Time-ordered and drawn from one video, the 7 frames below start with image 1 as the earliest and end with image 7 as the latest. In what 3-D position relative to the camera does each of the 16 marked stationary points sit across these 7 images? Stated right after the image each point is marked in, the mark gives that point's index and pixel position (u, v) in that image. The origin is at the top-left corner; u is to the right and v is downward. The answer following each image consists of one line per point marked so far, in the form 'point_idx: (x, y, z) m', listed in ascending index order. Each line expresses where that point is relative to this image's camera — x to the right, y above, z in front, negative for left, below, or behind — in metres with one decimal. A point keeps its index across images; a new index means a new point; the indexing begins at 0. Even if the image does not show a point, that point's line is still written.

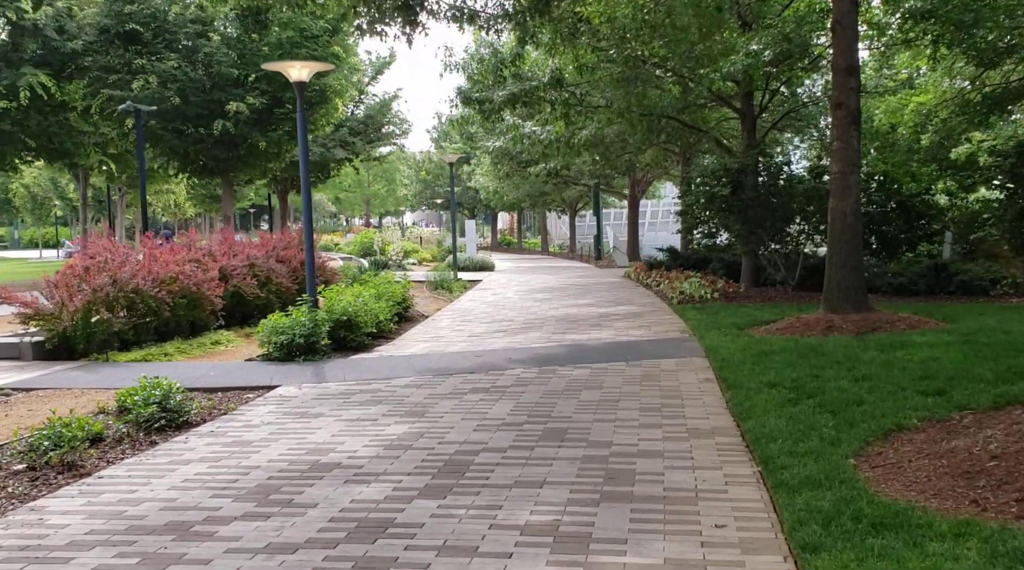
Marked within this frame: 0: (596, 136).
0: (+1.8, +3.2, +19.9) m
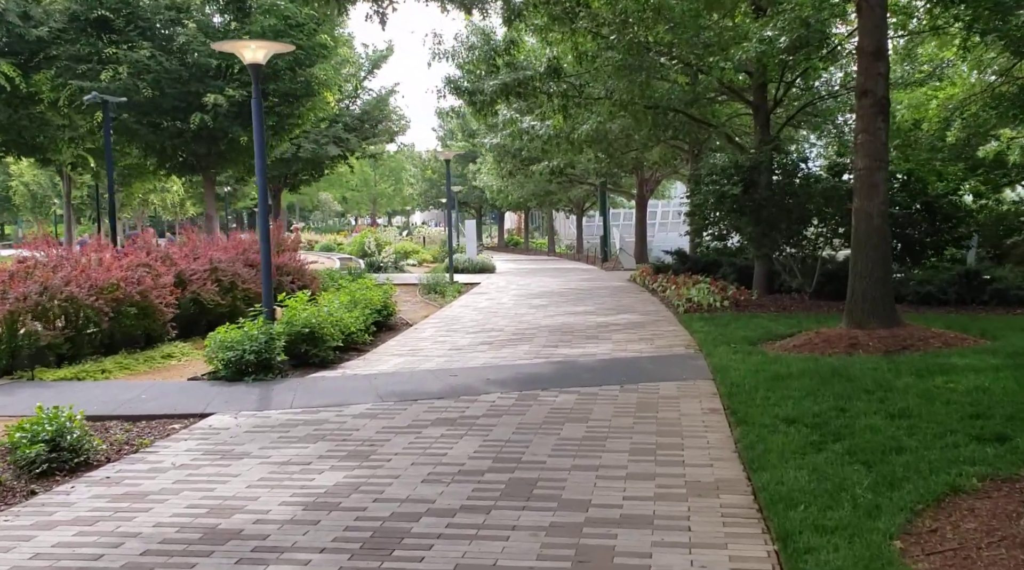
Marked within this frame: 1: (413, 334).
0: (+1.7, +3.1, +18.6) m
1: (-1.5, -0.7, +13.8) m
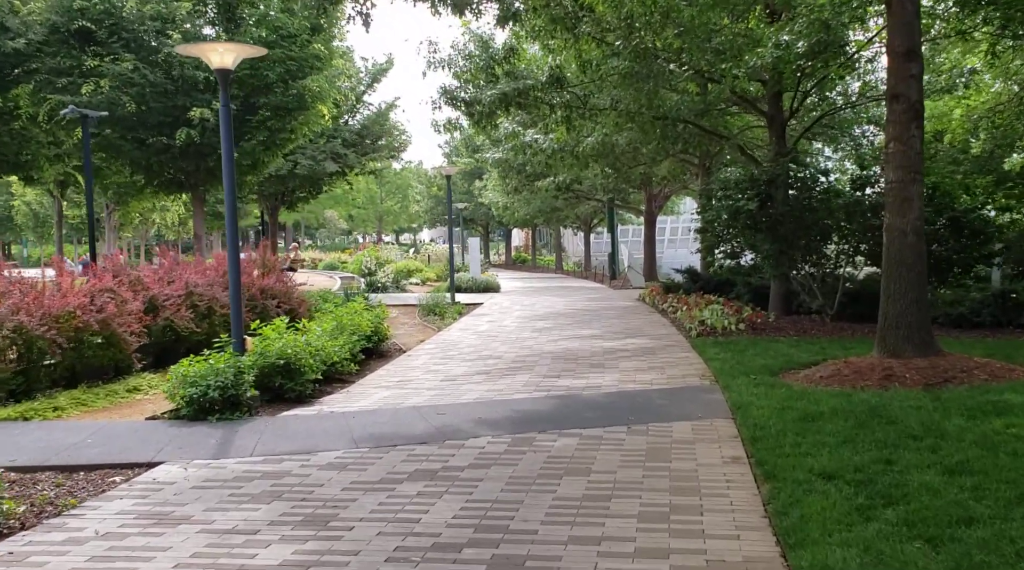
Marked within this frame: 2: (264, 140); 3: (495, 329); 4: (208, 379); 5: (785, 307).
0: (+1.7, +2.7, +17.7) m
1: (-1.5, -1.0, +12.8) m
2: (-5.1, +3.0, +19.1) m
3: (-0.3, -0.8, +16.9) m
4: (-2.8, -0.9, +8.6) m
5: (+4.6, -0.4, +16.0) m
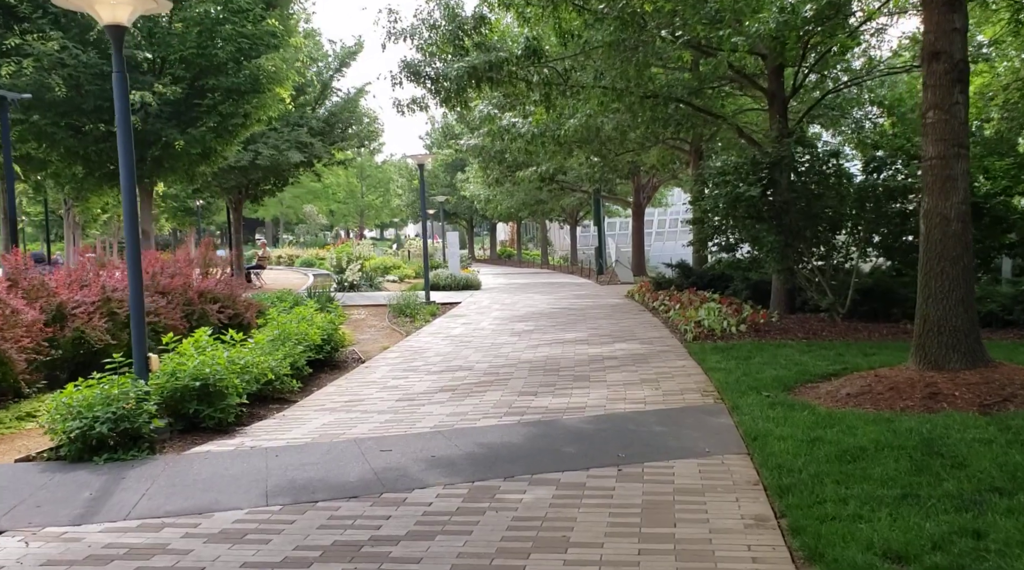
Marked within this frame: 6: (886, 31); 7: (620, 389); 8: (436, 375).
0: (+1.3, +2.7, +16.1) m
1: (-1.8, -1.1, +11.2) m
2: (-5.5, +2.9, +17.4) m
3: (-0.7, -0.8, +15.3) m
4: (-3.1, -0.9, +6.9) m
5: (+4.3, -0.3, +14.4) m
6: (+6.7, +4.5, +16.8) m
7: (+1.1, -1.0, +9.2) m
8: (-0.9, -1.0, +10.6) m
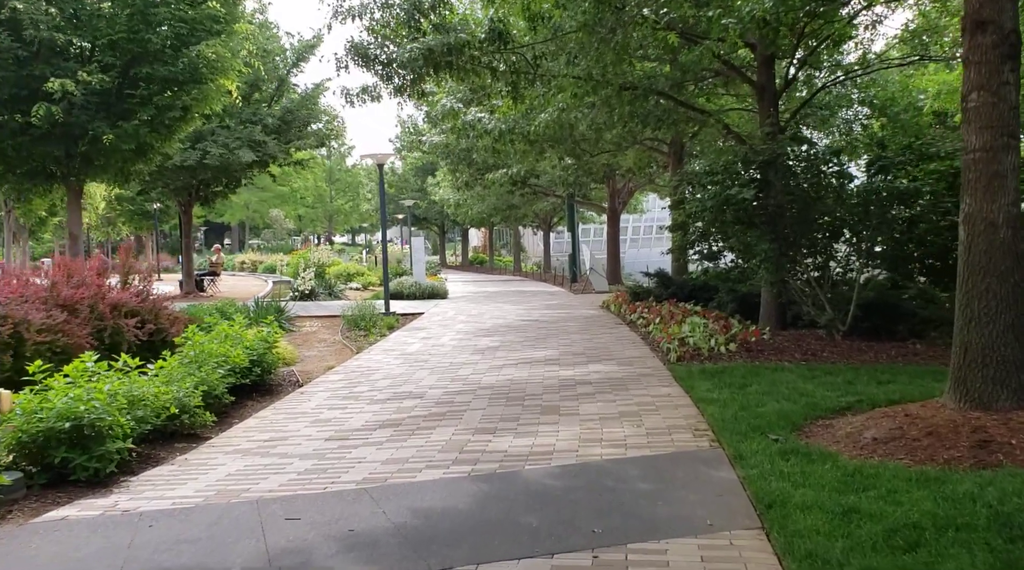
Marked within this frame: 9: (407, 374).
0: (+0.7, +2.6, +14.6) m
1: (-2.2, -1.2, +9.6) m
2: (-6.1, +2.8, +15.8) m
3: (-1.2, -0.9, +13.8) m
4: (-3.4, -1.0, +5.3) m
5: (+3.7, -0.5, +13.0) m
6: (+6.1, +4.3, +15.5) m
7: (+0.7, -1.2, +7.7) m
8: (-1.3, -1.2, +9.1) m
9: (-1.2, -1.1, +11.2) m
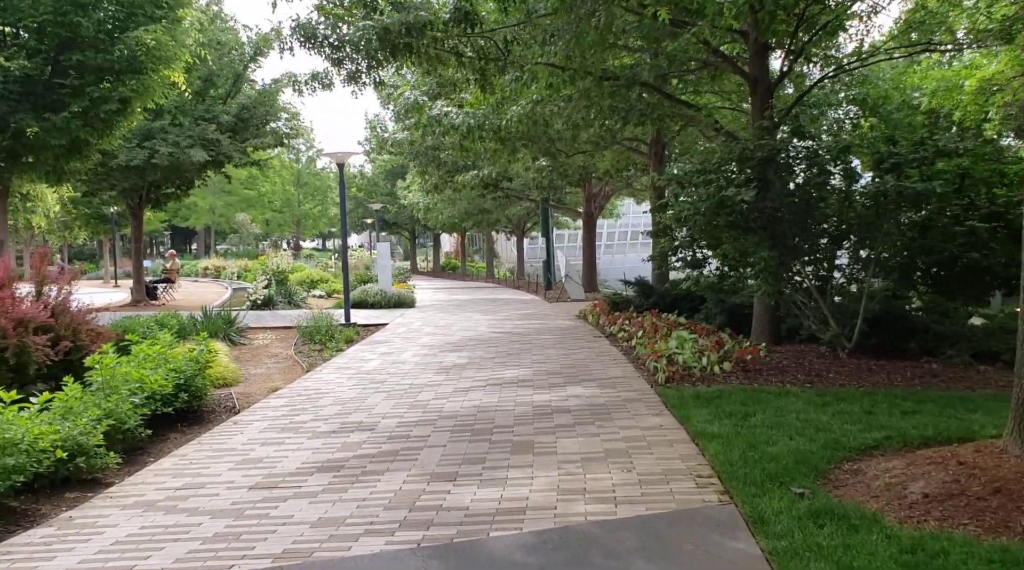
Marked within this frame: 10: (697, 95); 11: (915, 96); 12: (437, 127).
0: (+0.3, +2.4, +13.4) m
1: (-2.5, -1.3, +8.2) m
2: (-6.6, +2.6, +14.3) m
3: (-1.7, -1.1, +12.4) m
4: (-3.5, -1.1, +3.9) m
5: (+3.3, -0.6, +11.8) m
6: (+5.6, +4.2, +14.4) m
7: (+0.4, -1.3, +6.4) m
8: (-1.6, -1.3, +7.8) m
9: (-1.6, -1.2, +9.8) m
10: (+2.8, +2.9, +14.1) m
11: (+7.3, +3.4, +17.0) m
12: (-1.2, +2.5, +14.9) m
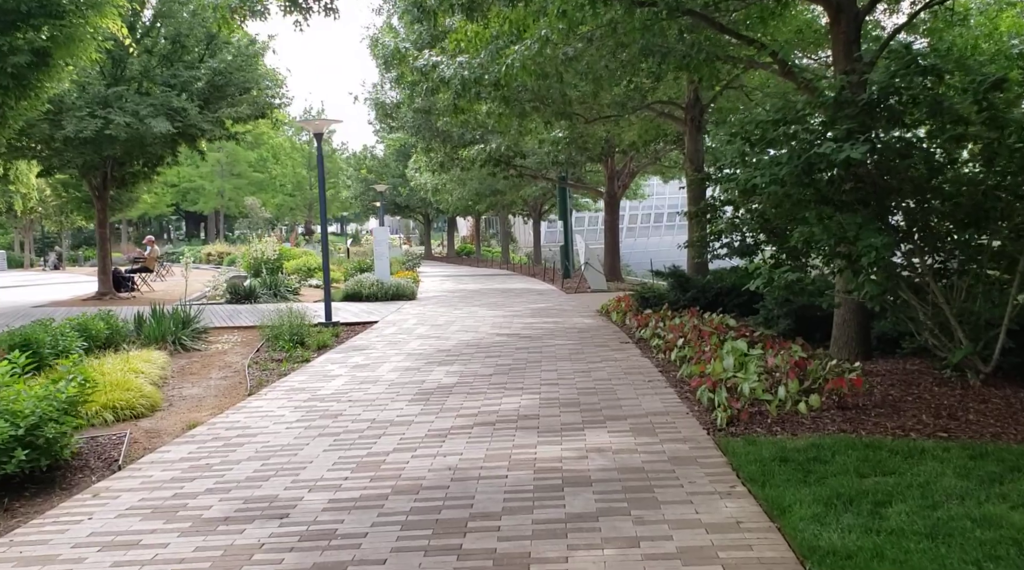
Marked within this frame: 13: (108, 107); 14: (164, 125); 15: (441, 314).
0: (+0.4, +2.5, +10.4) m
1: (-2.6, -1.4, +5.4) m
2: (-6.5, +2.7, +11.5) m
3: (-1.6, -1.0, +9.6) m
4: (-3.7, -1.2, +1.1) m
5: (+3.4, -0.6, +8.8) m
6: (+5.7, +4.3, +11.2) m
7: (+0.3, -1.3, +3.4) m
8: (-1.6, -1.3, +4.9) m
9: (-1.6, -1.2, +7.0) m
10: (+2.9, +3.0, +11.0) m
11: (+7.4, +3.6, +13.8) m
12: (-1.1, +2.6, +12.0) m
13: (-7.8, +3.4, +18.0) m
14: (-6.5, +3.0, +17.5) m
15: (-1.4, -0.6, +17.5) m
